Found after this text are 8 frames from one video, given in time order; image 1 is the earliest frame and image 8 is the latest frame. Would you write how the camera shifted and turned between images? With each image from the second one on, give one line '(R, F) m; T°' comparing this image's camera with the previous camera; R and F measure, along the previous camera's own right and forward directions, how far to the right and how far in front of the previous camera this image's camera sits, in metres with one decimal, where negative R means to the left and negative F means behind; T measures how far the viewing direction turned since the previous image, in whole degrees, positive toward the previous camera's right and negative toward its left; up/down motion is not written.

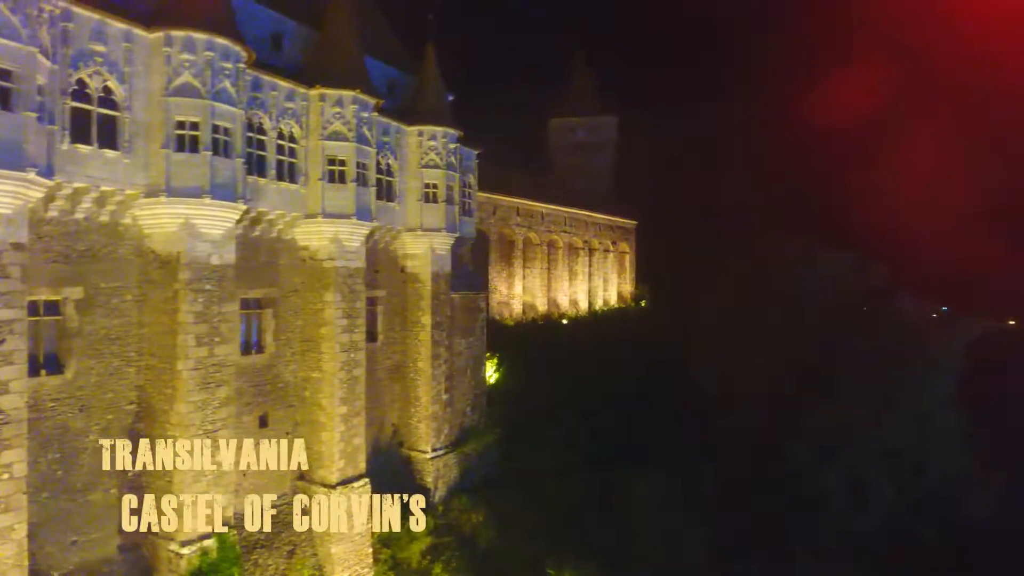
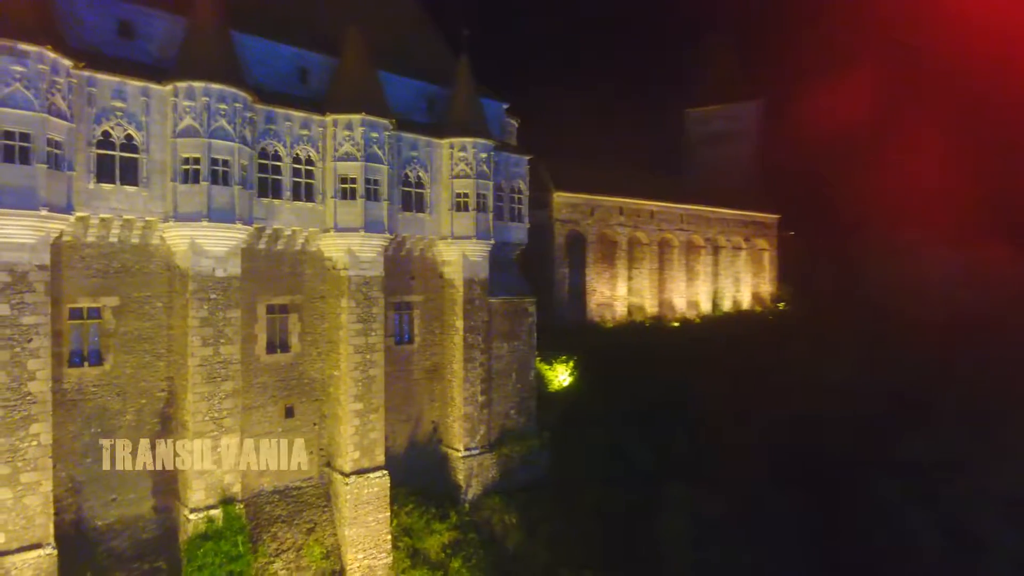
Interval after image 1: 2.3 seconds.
(+4.9, +0.6) m; -18°
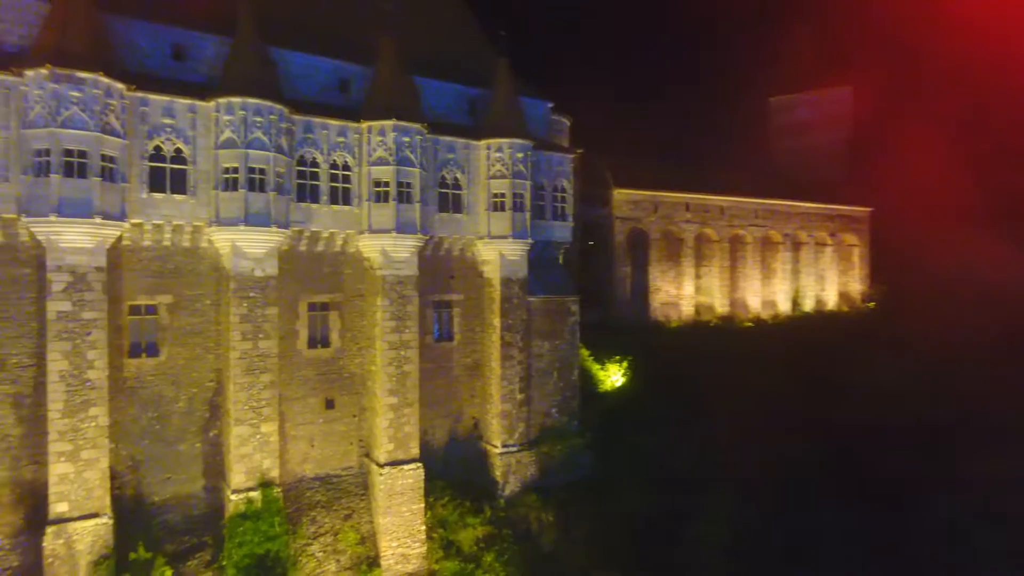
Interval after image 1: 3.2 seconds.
(+1.9, +0.1) m; -9°
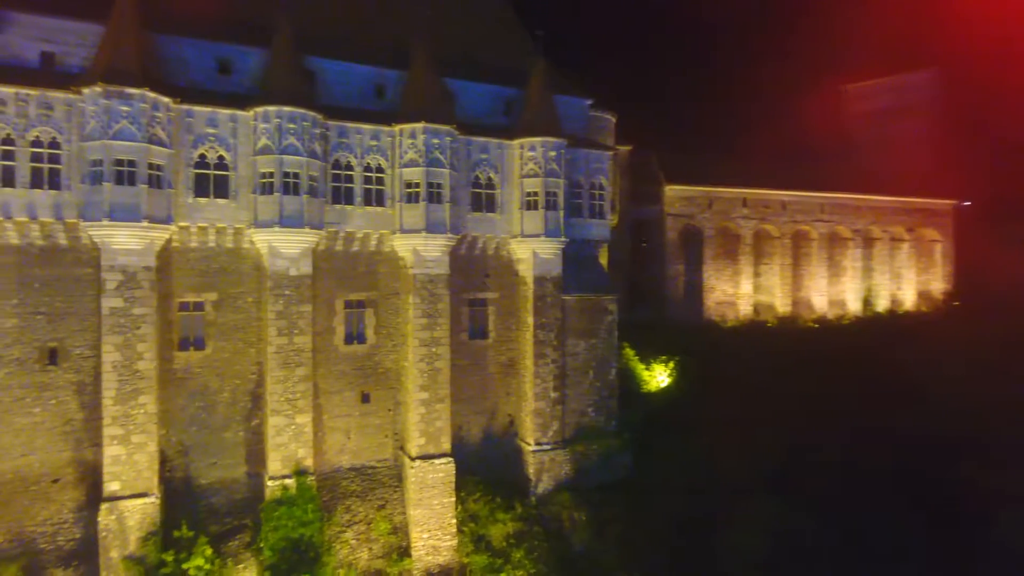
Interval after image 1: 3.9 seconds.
(+1.4, 0.0) m; -7°
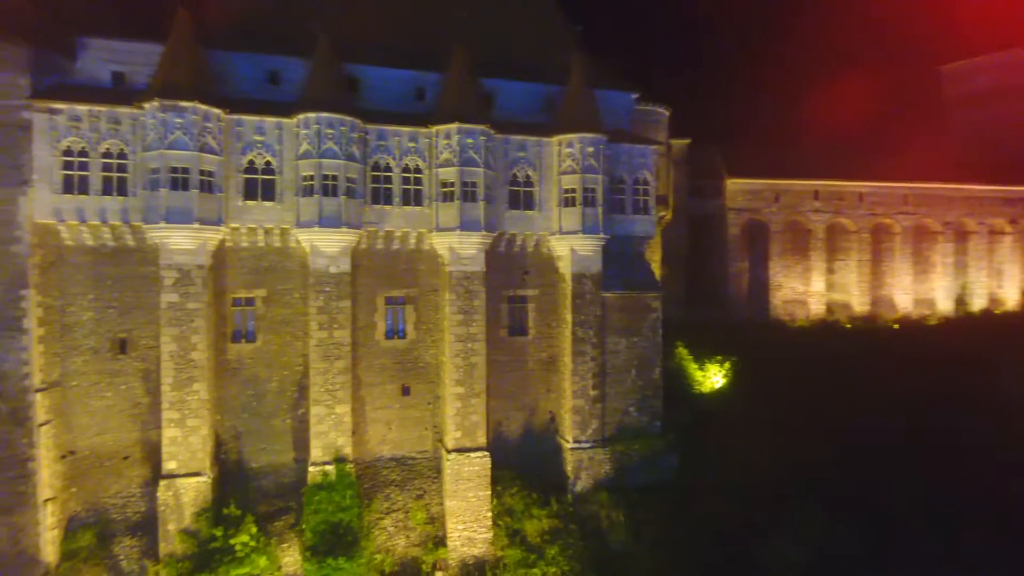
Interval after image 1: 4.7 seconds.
(+1.6, 0.0) m; -8°
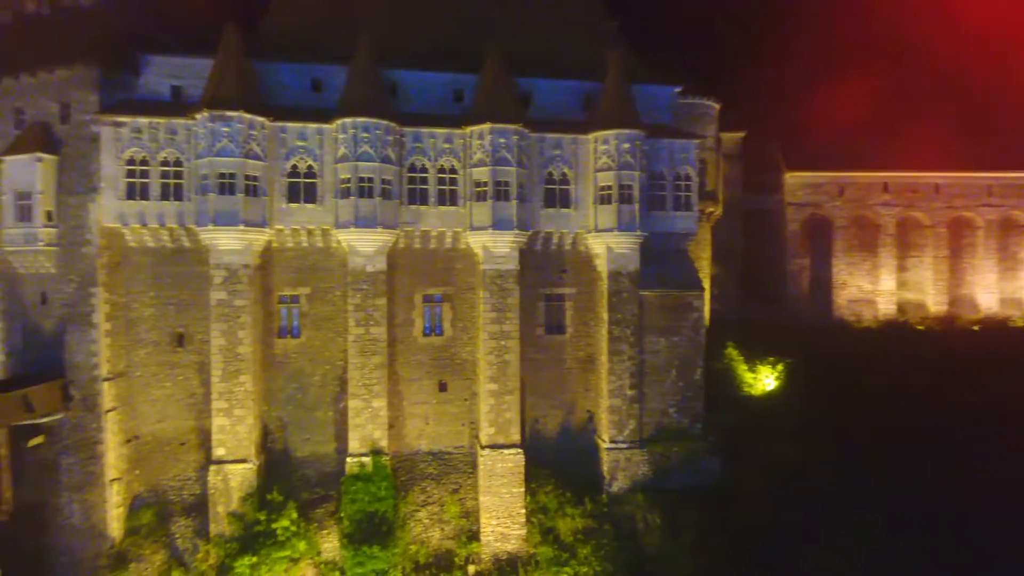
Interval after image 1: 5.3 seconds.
(+1.3, 0.0) m; -7°
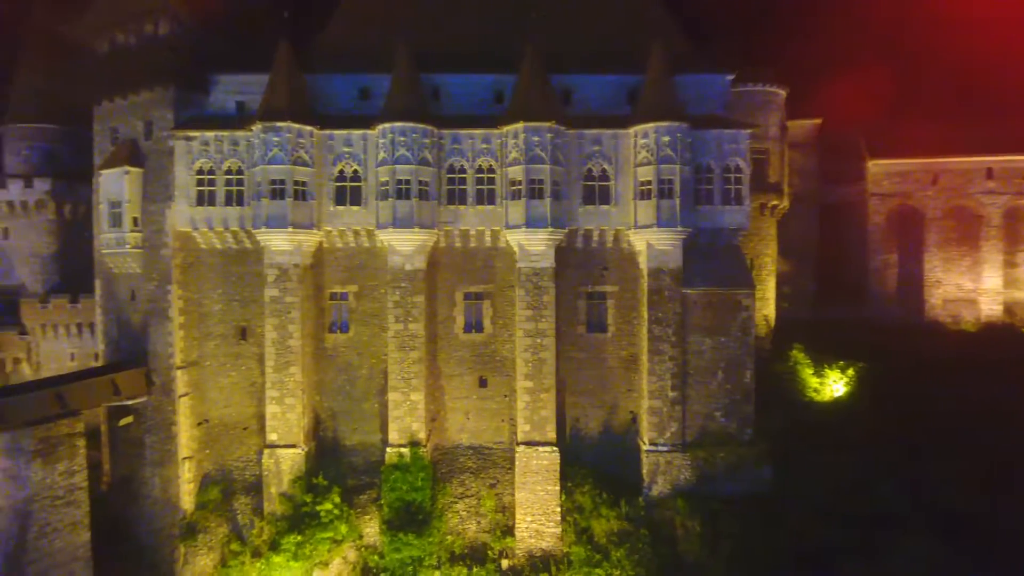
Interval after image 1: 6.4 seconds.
(+2.2, +0.1) m; -10°
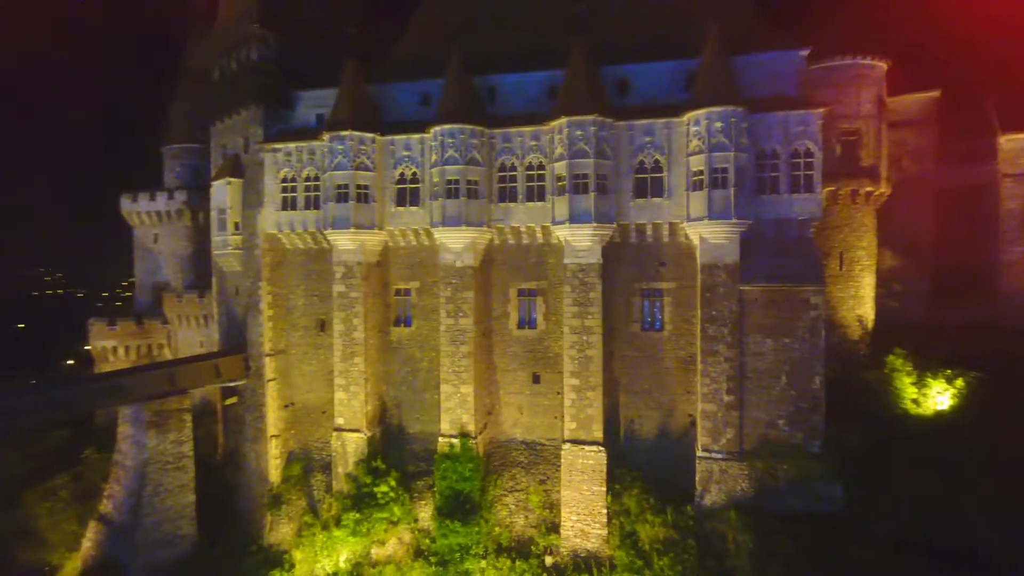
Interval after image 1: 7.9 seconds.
(+3.1, +0.3) m; -14°
